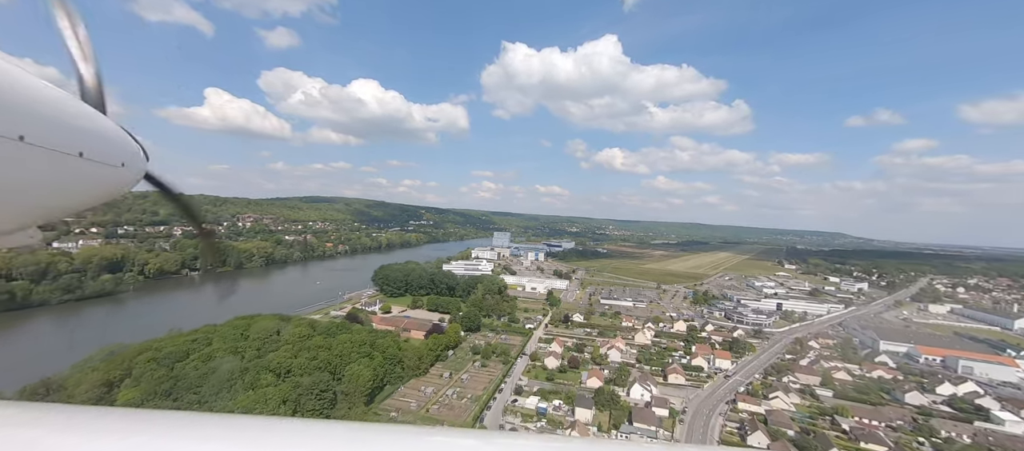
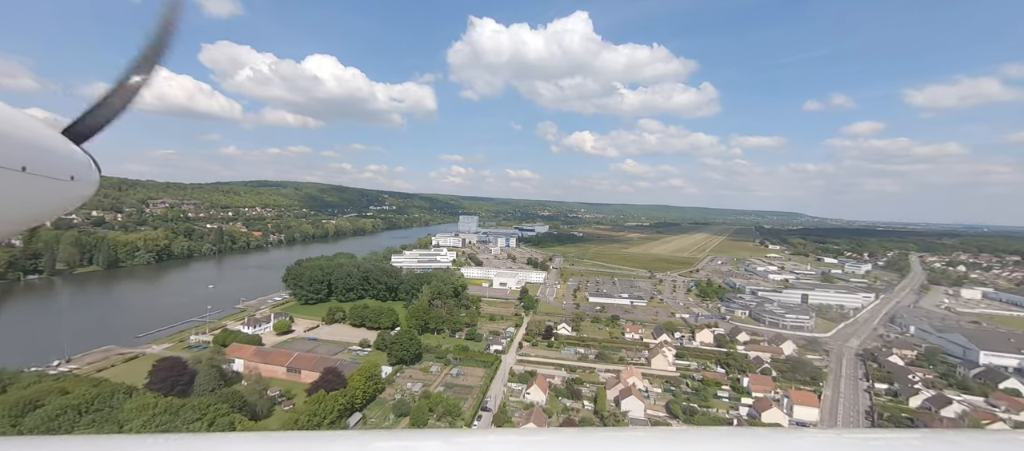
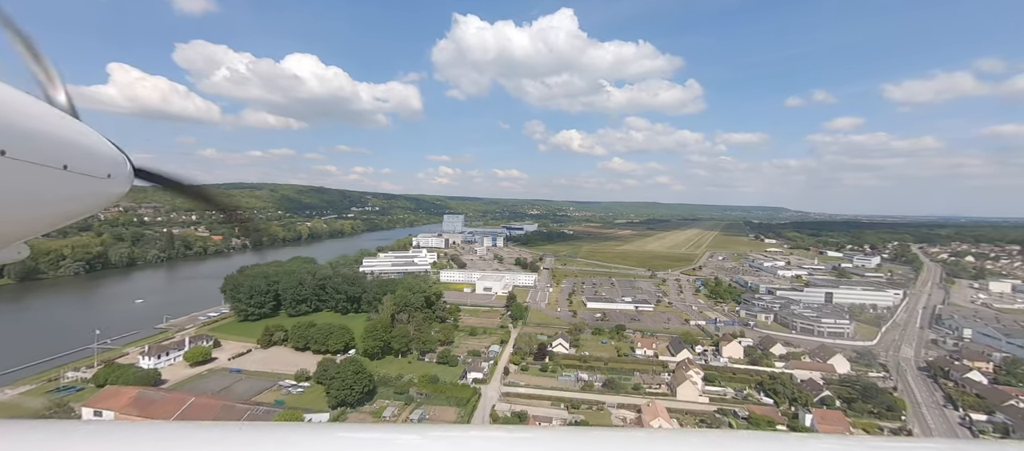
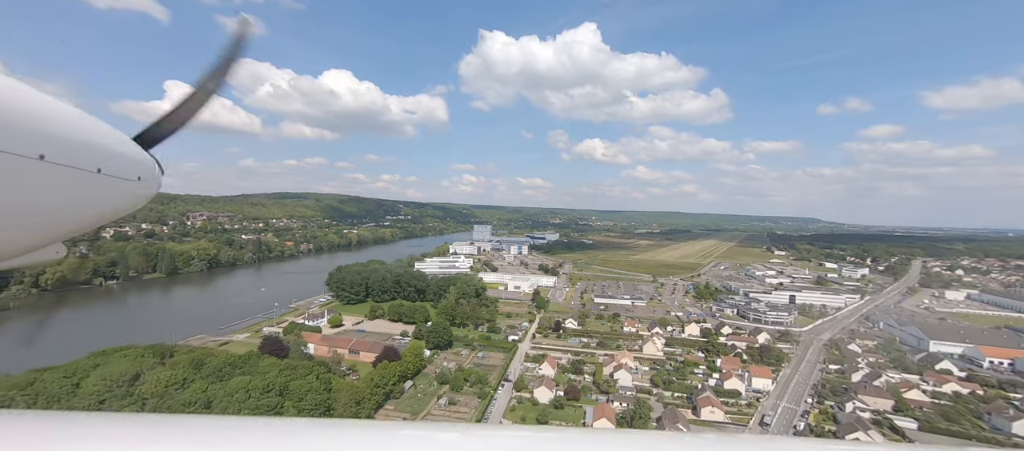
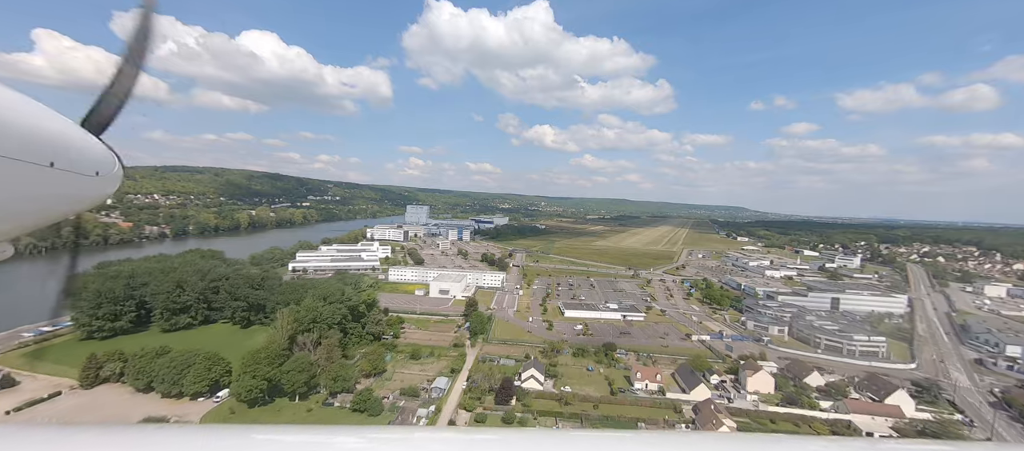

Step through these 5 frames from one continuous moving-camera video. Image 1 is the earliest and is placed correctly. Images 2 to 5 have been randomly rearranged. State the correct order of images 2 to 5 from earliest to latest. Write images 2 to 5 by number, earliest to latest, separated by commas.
4, 2, 3, 5
